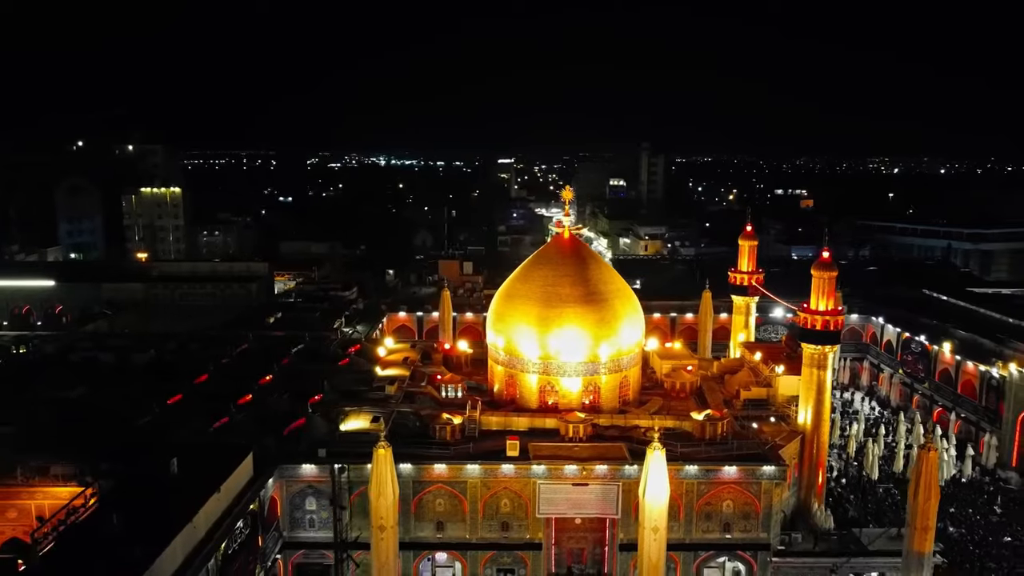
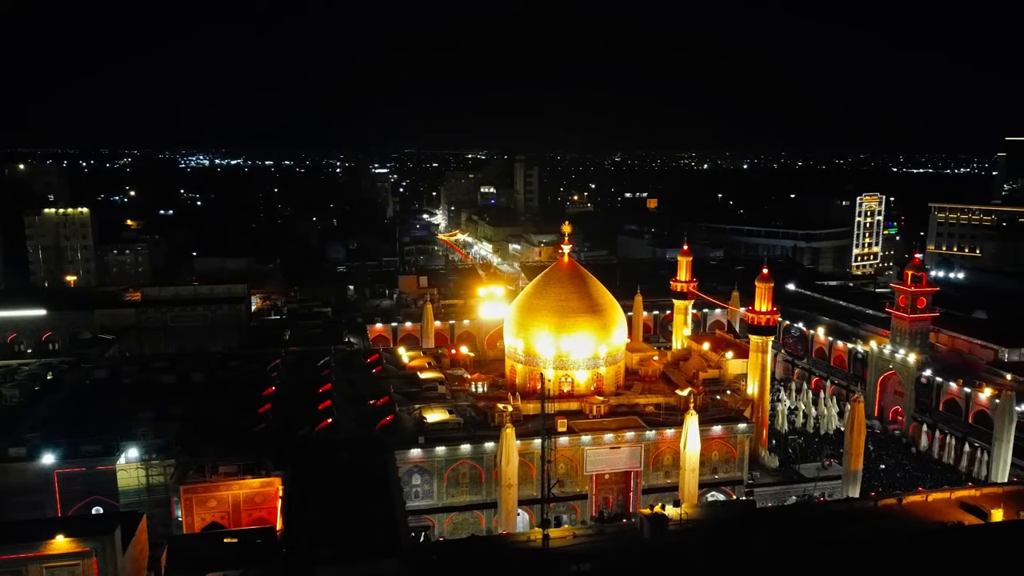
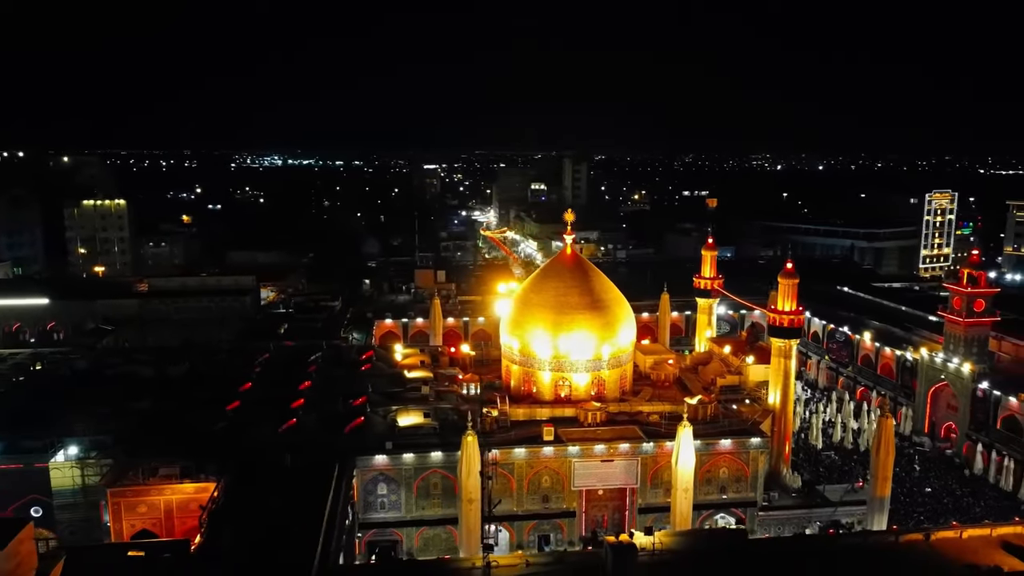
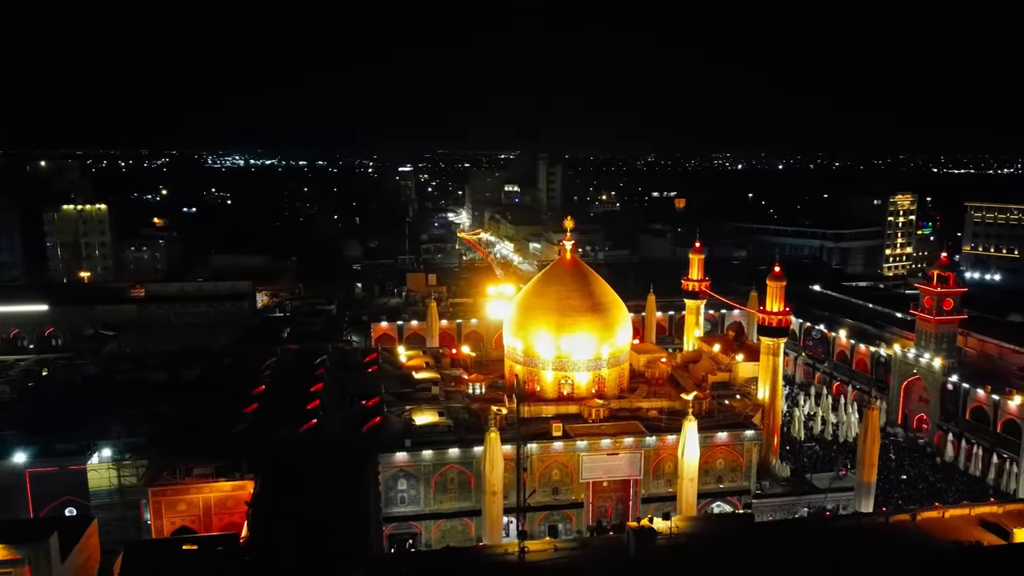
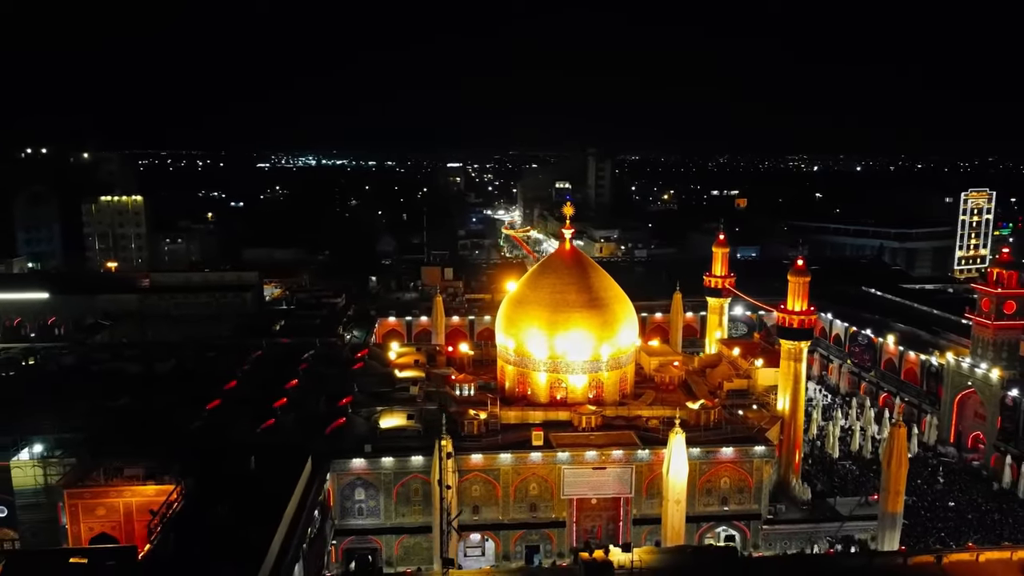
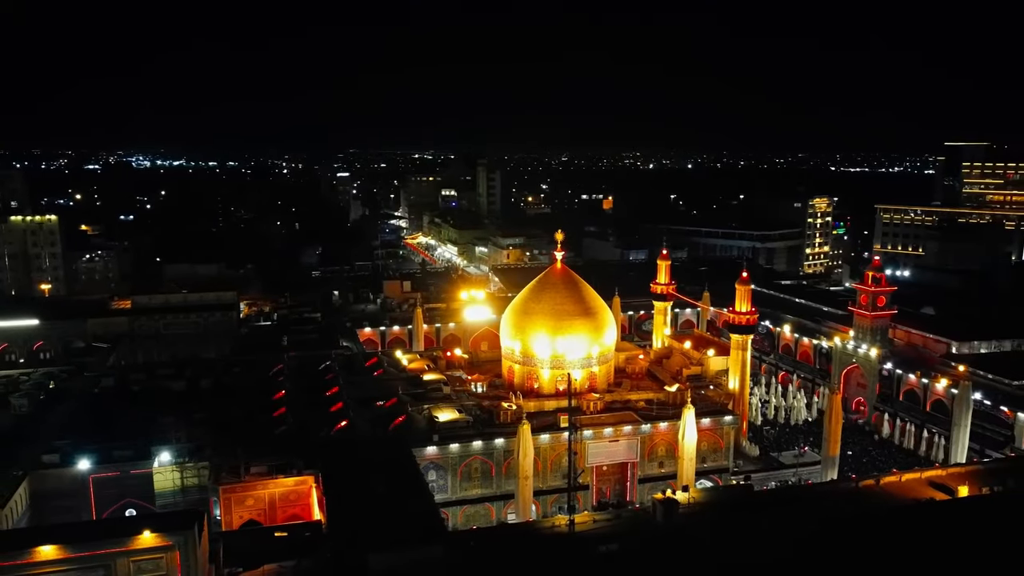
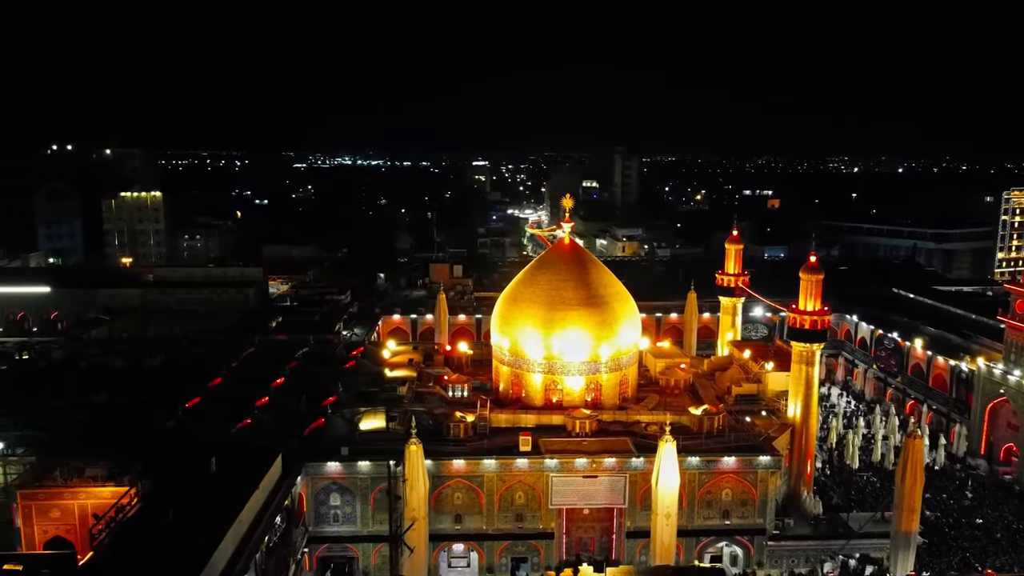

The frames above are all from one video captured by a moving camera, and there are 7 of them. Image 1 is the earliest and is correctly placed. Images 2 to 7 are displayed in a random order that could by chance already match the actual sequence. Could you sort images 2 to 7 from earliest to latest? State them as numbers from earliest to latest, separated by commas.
7, 5, 3, 4, 2, 6
